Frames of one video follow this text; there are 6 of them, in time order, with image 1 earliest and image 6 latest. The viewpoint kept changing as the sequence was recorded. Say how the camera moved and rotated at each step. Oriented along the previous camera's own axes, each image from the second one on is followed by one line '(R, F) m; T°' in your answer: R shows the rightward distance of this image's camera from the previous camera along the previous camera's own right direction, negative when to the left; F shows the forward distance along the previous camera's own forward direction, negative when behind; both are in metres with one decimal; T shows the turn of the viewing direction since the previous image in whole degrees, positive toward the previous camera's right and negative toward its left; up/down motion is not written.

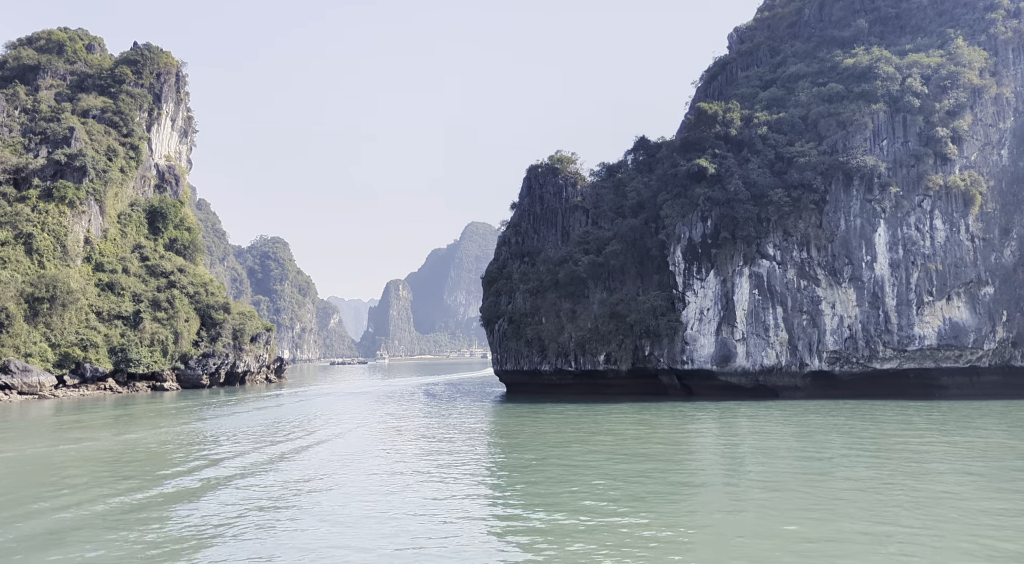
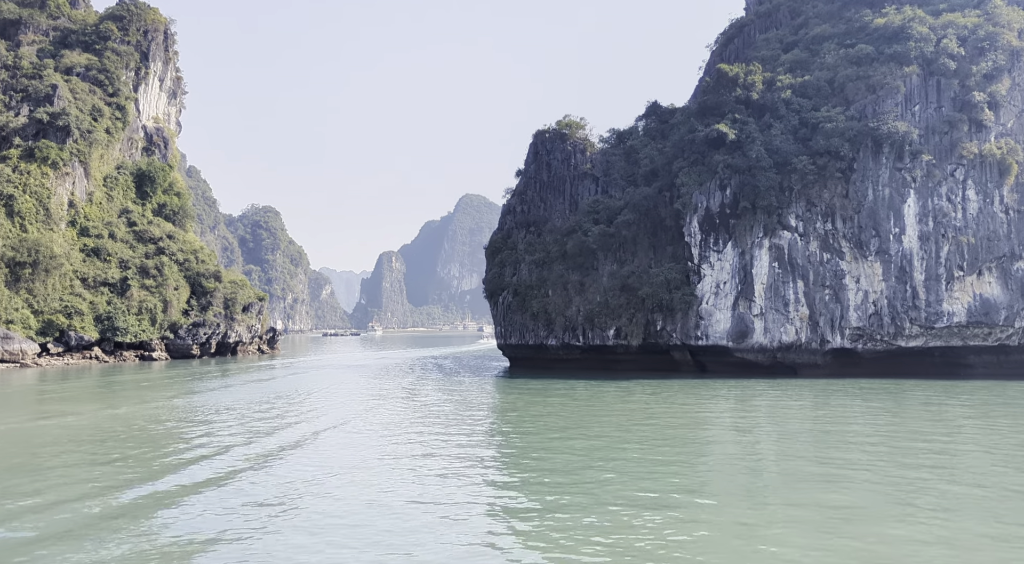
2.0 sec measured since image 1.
(-0.5, +1.2) m; +1°
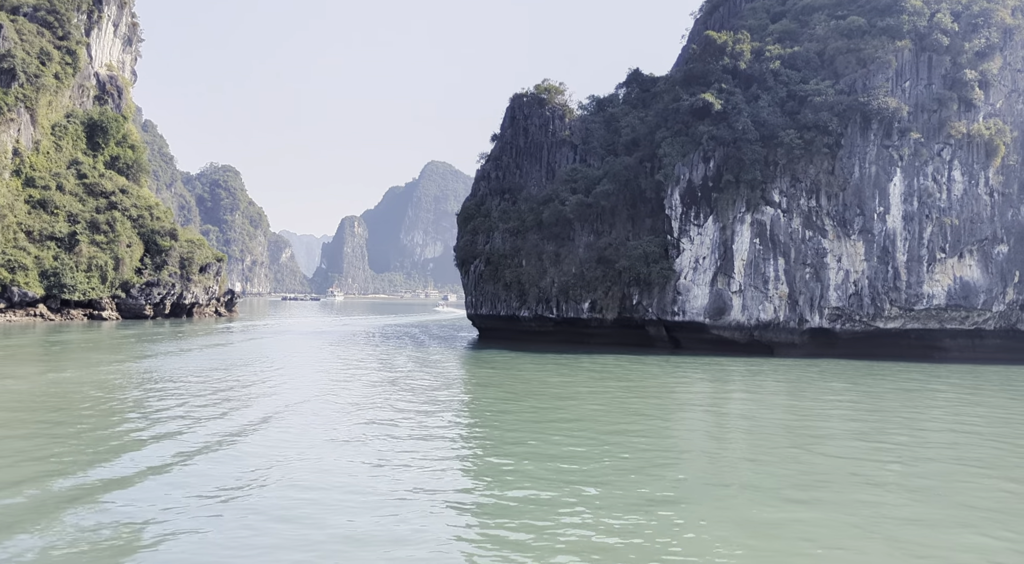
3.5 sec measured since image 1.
(-0.3, +0.8) m; +3°
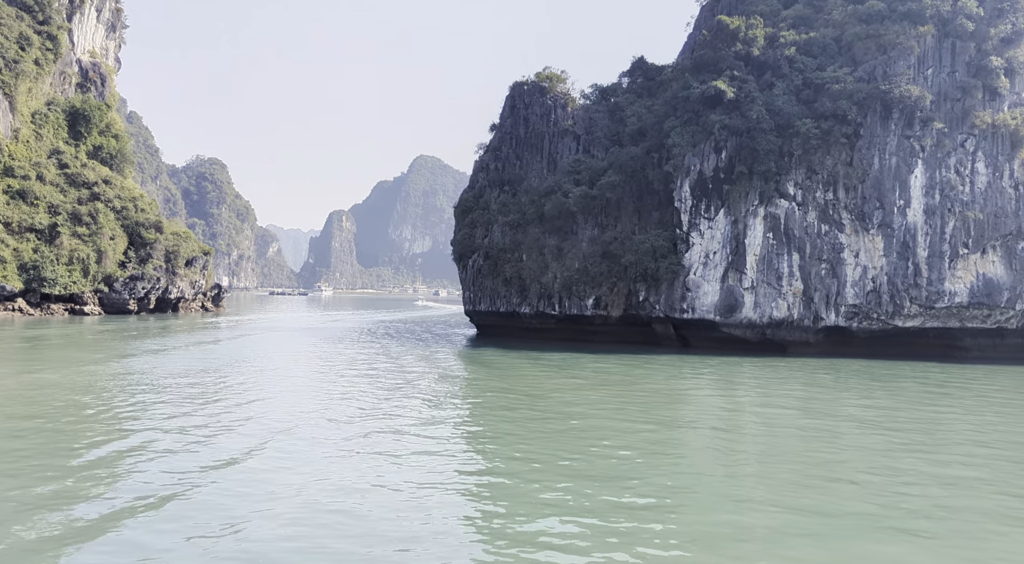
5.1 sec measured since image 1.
(-0.4, +1.0) m; +1°
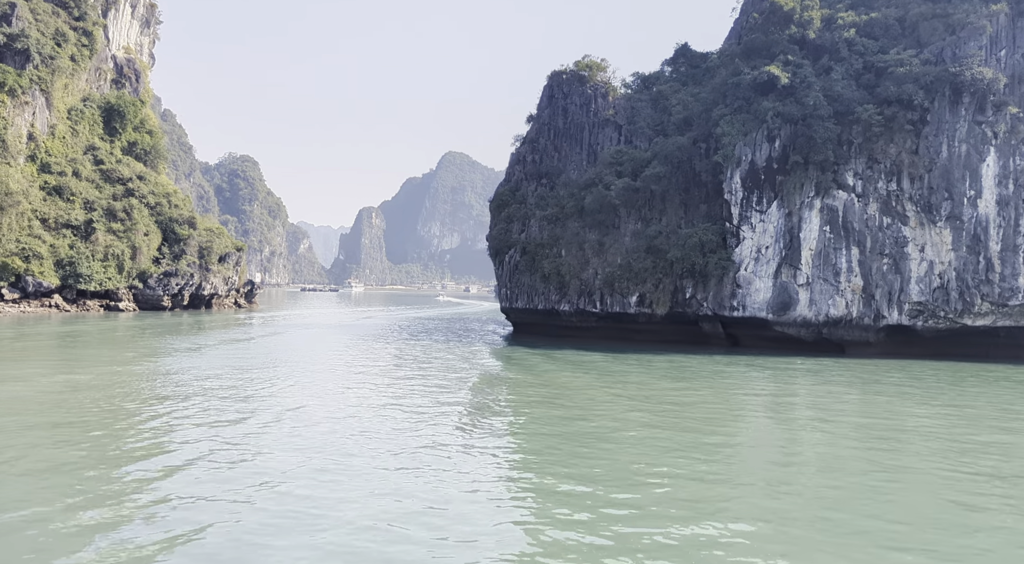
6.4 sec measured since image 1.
(-0.4, +0.8) m; -2°
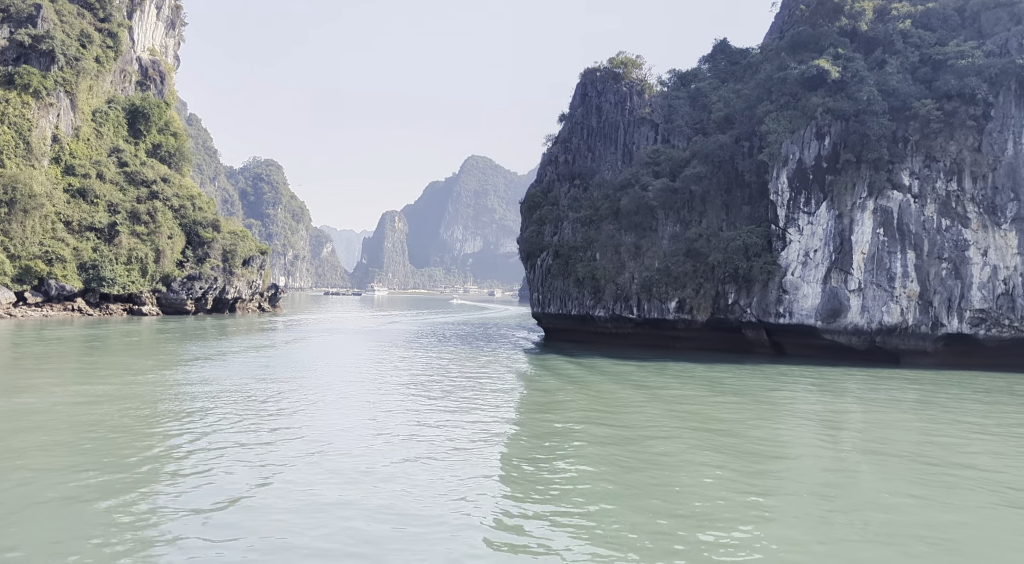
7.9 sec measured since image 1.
(-0.3, +0.9) m; -2°
